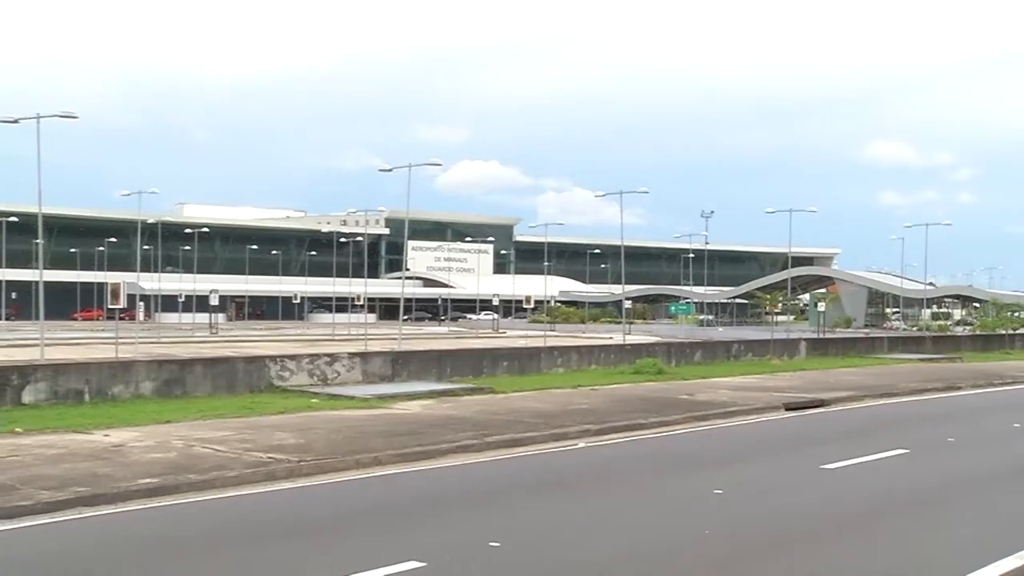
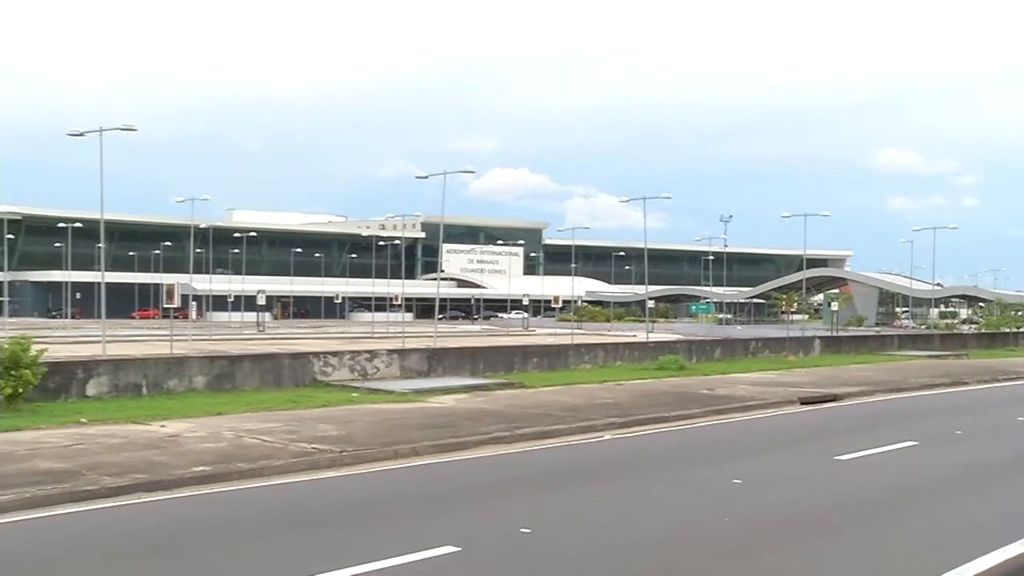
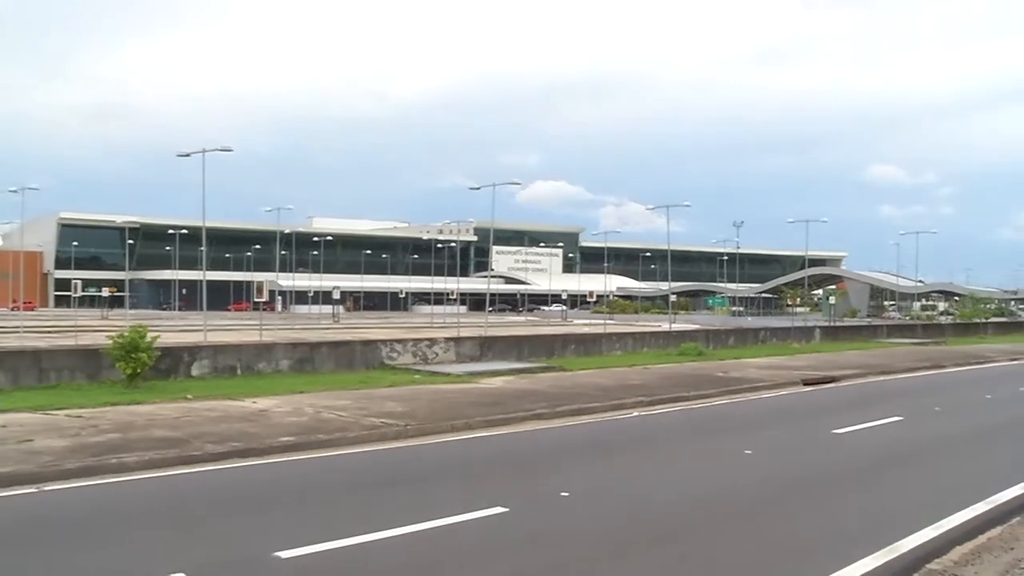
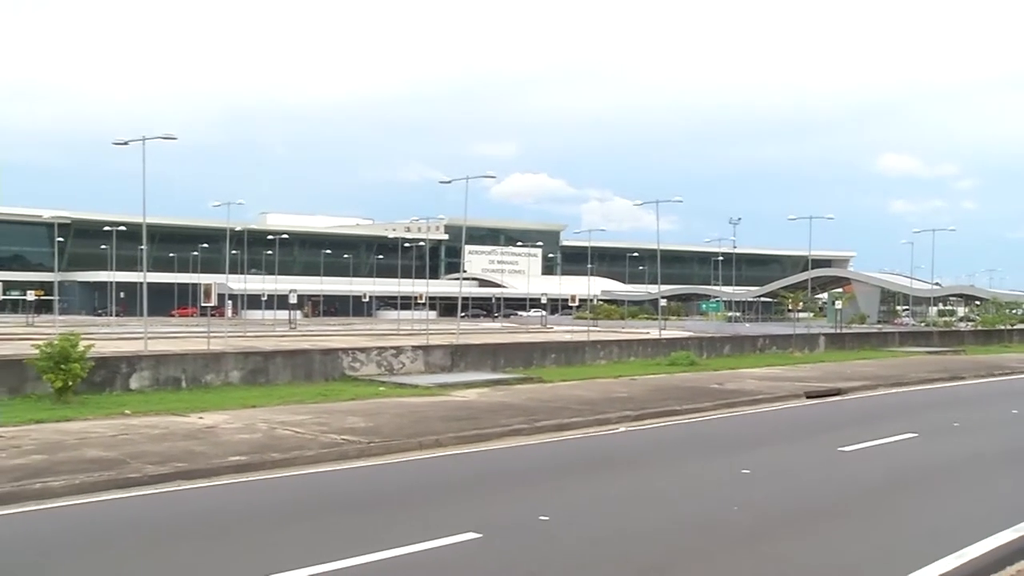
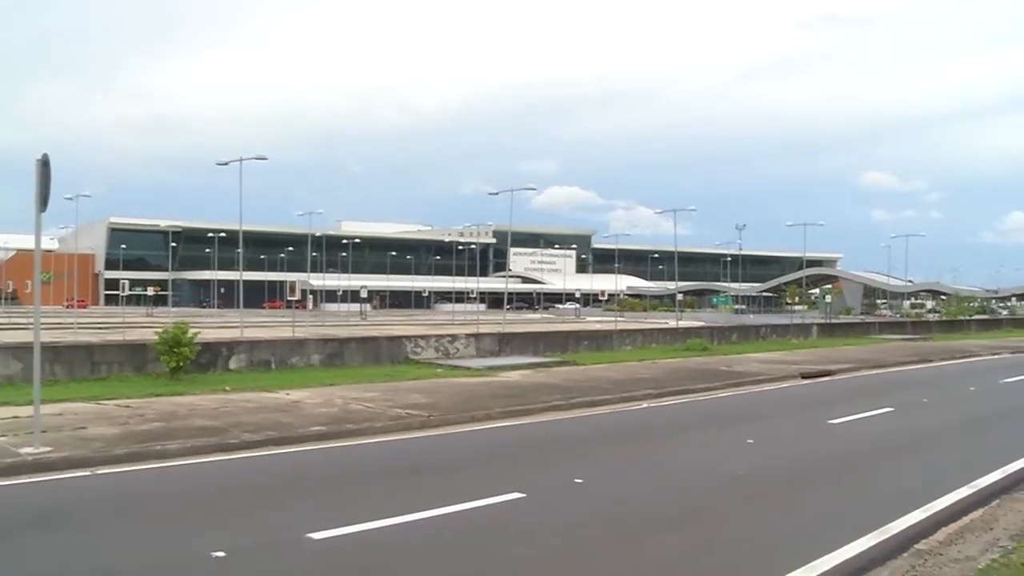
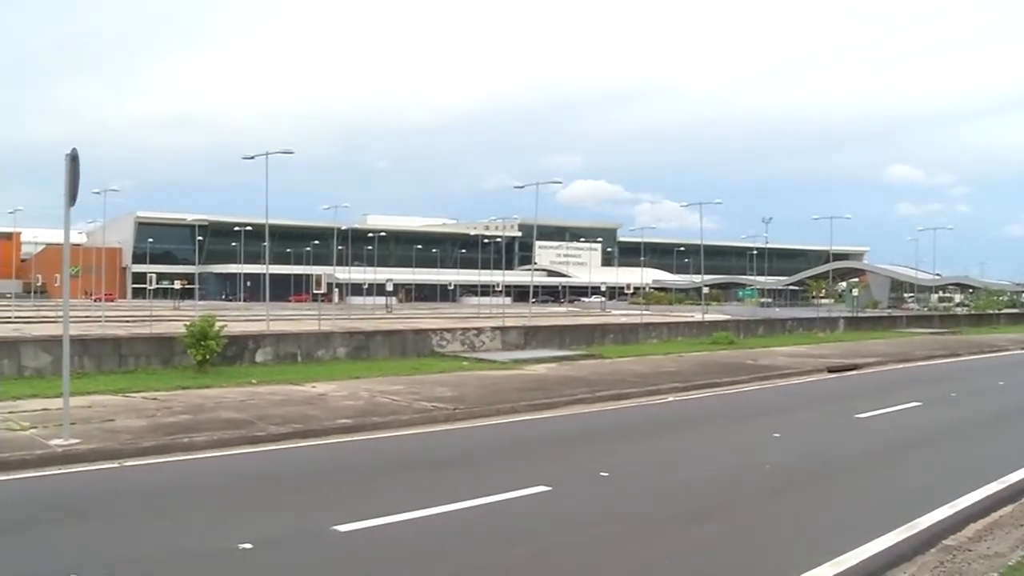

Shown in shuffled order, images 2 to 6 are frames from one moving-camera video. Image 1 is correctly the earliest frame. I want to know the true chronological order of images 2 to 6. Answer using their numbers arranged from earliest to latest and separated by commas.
2, 4, 3, 5, 6
